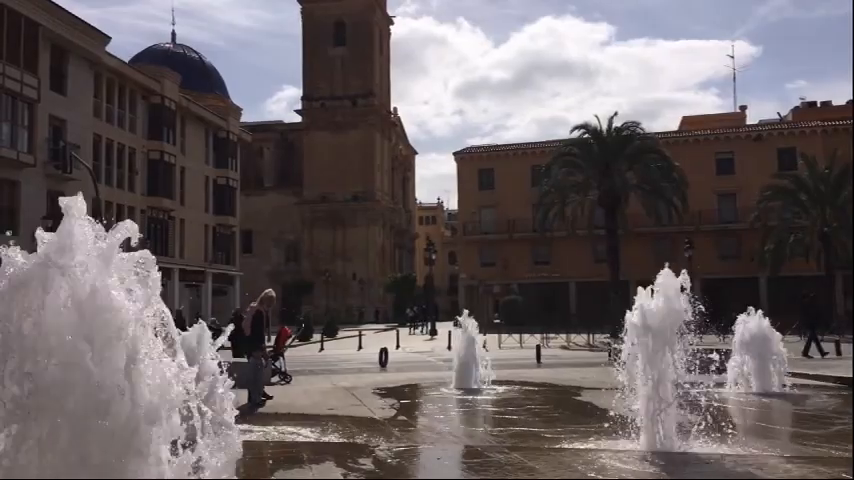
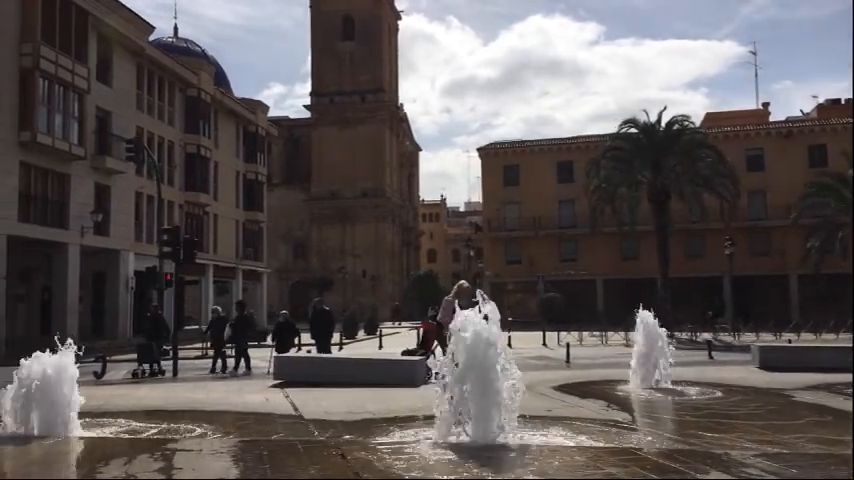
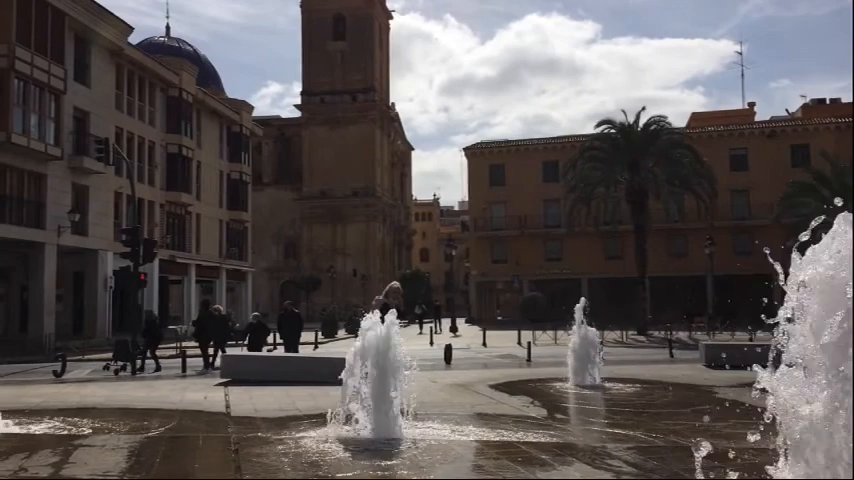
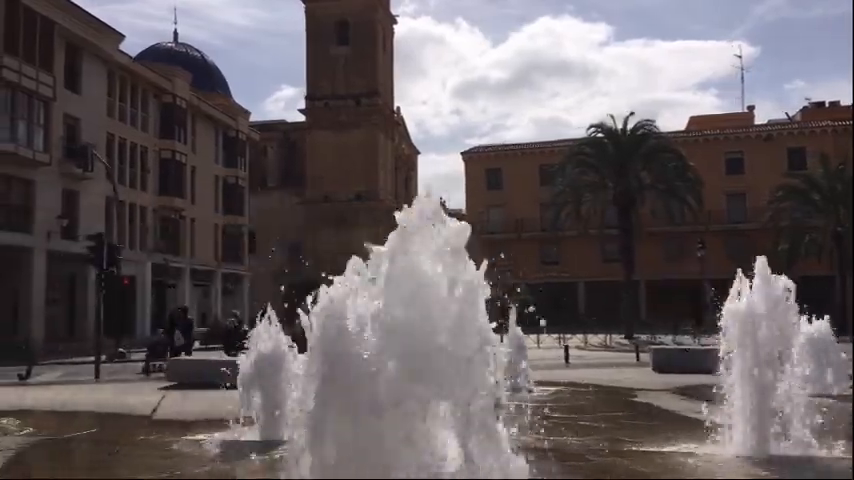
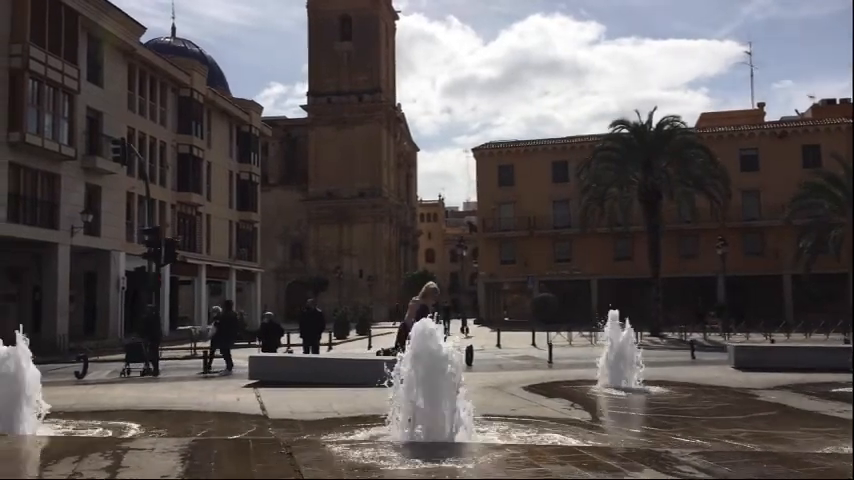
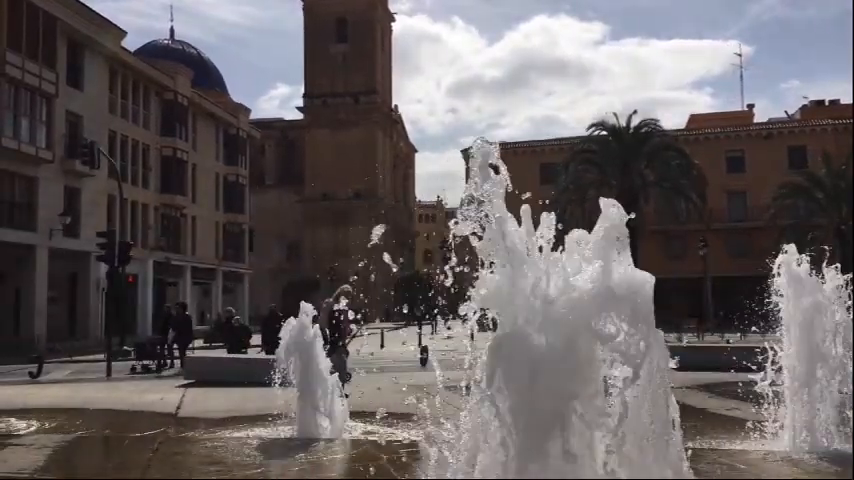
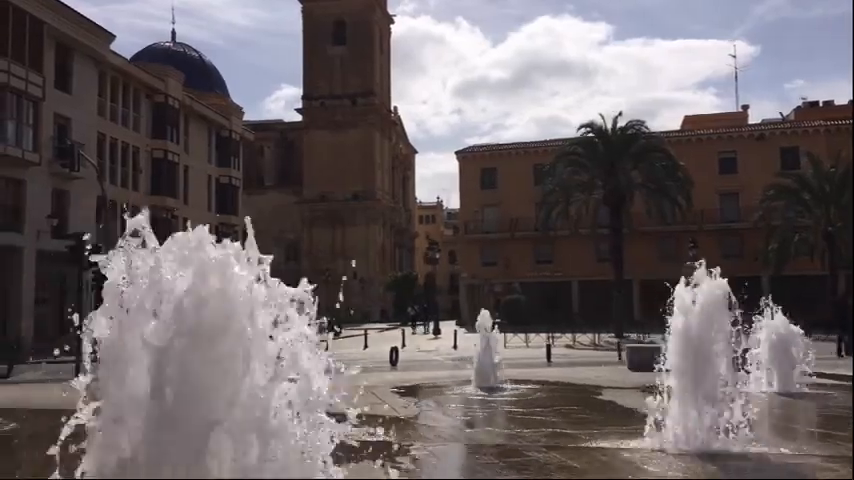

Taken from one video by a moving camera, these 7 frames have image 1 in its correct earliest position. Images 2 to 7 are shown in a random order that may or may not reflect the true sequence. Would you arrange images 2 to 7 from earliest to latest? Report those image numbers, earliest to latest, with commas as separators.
7, 4, 6, 3, 5, 2
